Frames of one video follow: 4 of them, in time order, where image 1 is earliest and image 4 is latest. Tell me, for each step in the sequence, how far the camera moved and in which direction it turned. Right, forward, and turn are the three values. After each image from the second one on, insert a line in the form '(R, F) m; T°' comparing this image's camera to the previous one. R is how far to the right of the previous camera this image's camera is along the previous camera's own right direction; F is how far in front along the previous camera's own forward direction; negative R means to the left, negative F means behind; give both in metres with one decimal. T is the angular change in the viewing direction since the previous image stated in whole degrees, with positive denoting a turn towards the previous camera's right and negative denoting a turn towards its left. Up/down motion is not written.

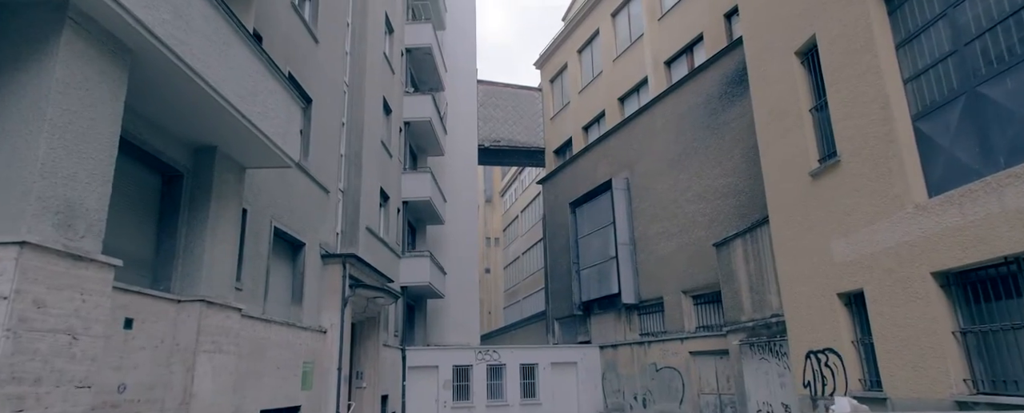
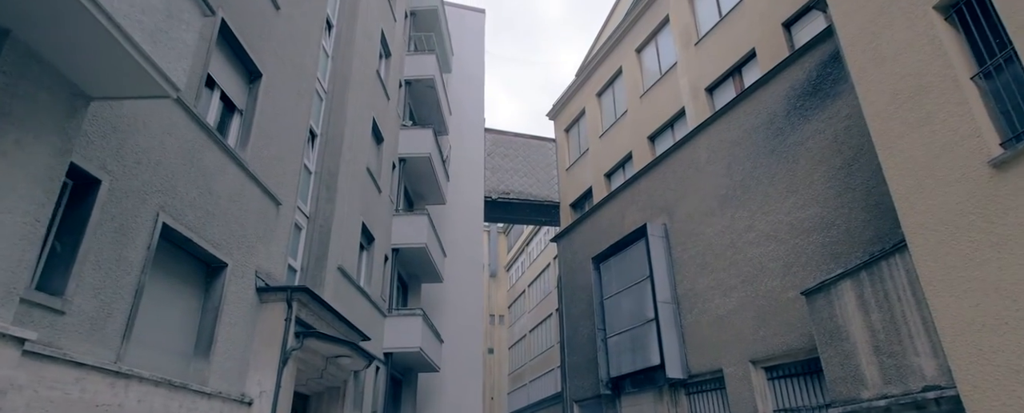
(-0.2, +3.2) m; 0°
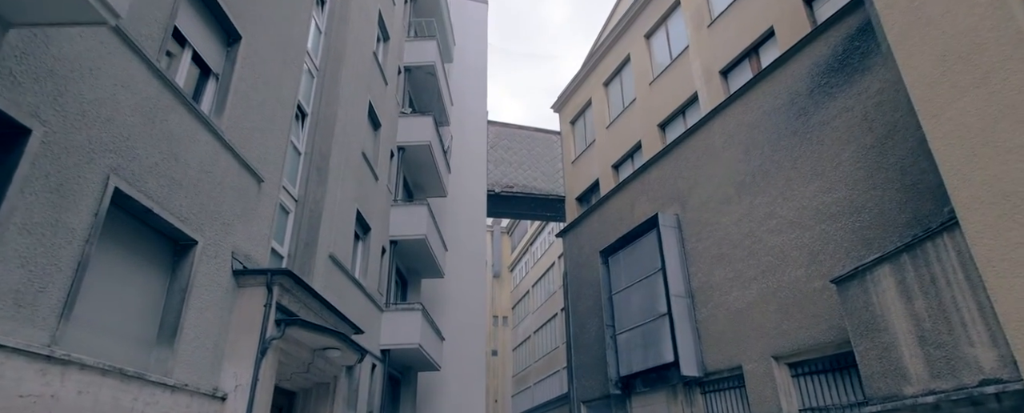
(0.0, +0.7) m; 0°
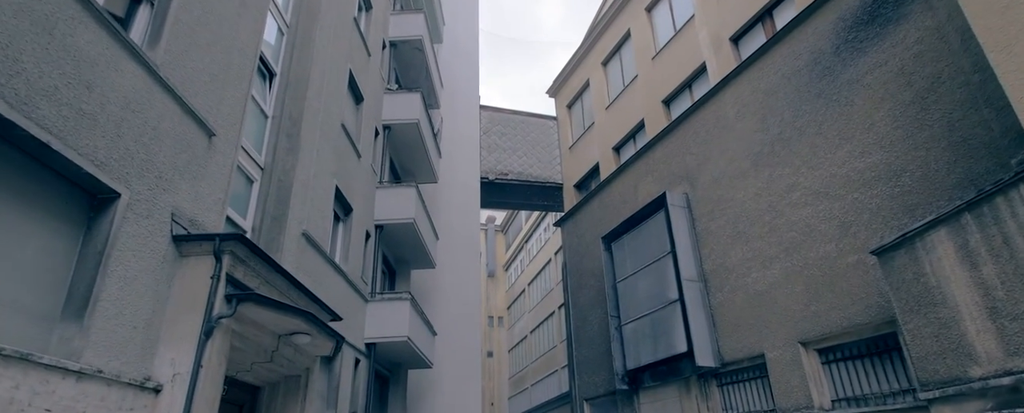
(0.0, +1.1) m; +1°
